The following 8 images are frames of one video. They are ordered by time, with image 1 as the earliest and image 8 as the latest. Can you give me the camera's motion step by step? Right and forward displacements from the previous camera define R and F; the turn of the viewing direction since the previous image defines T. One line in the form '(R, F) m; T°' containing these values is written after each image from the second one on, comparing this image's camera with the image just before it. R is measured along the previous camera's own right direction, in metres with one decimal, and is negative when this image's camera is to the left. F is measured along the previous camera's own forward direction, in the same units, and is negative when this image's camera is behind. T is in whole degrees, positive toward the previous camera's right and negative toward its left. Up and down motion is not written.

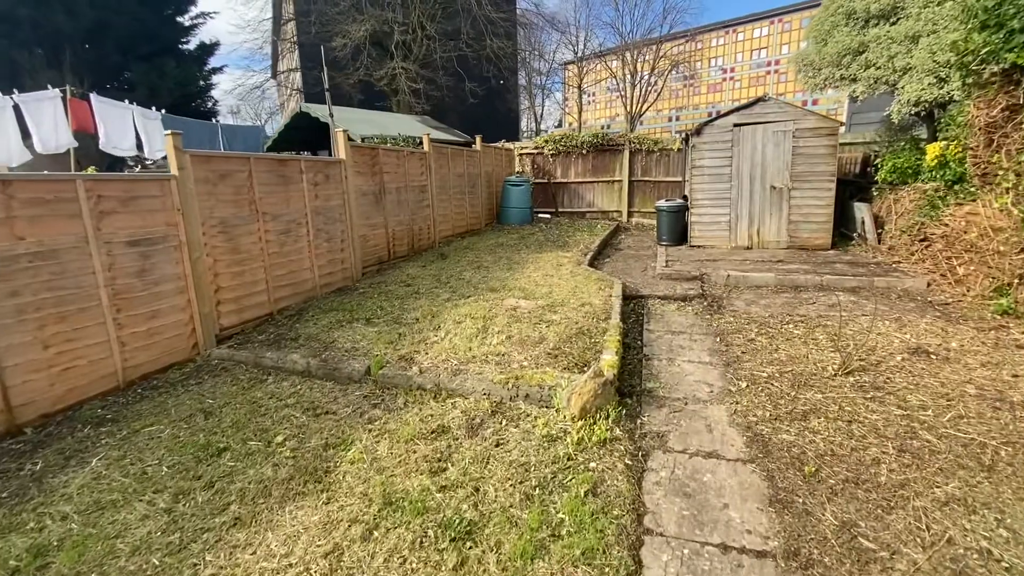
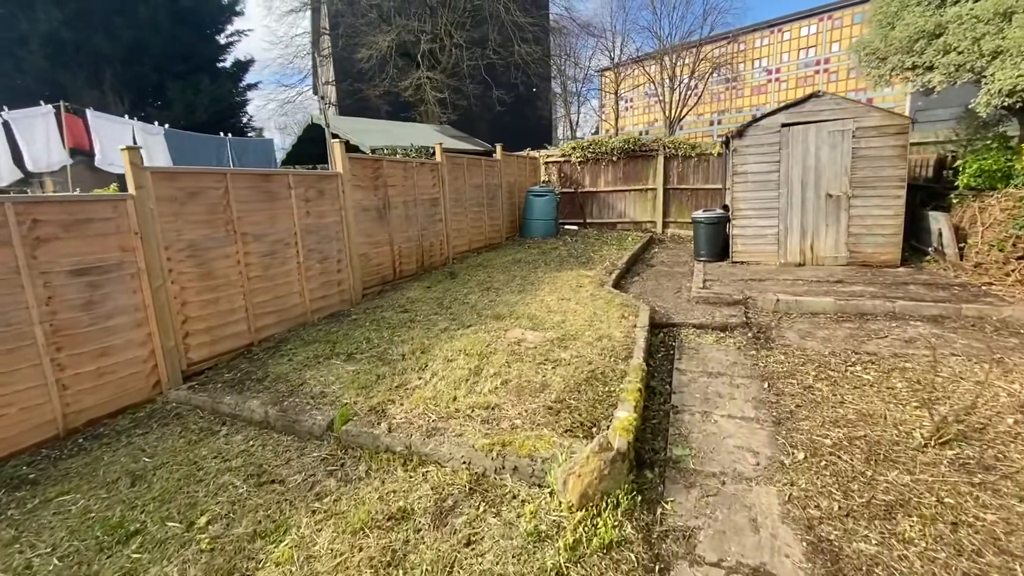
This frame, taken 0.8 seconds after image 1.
(+0.3, +0.7) m; -4°
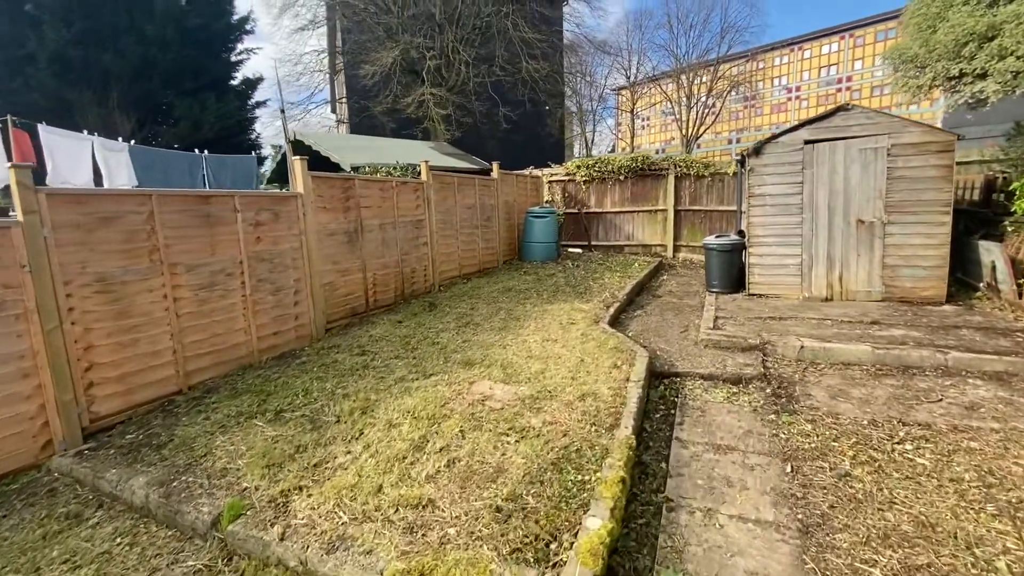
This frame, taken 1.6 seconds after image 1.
(+0.4, +0.7) m; -2°
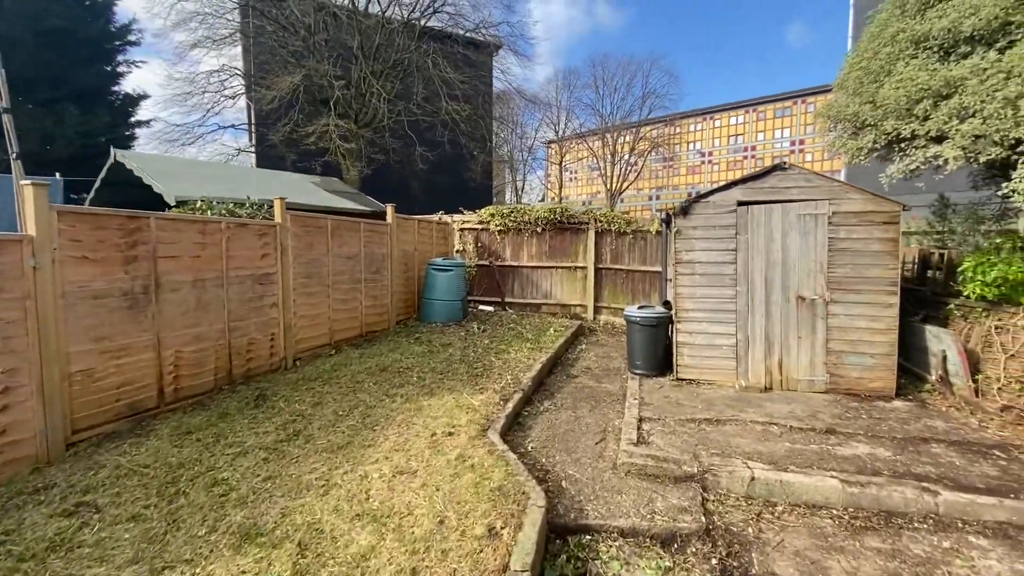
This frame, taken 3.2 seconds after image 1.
(+0.6, +1.4) m; +8°
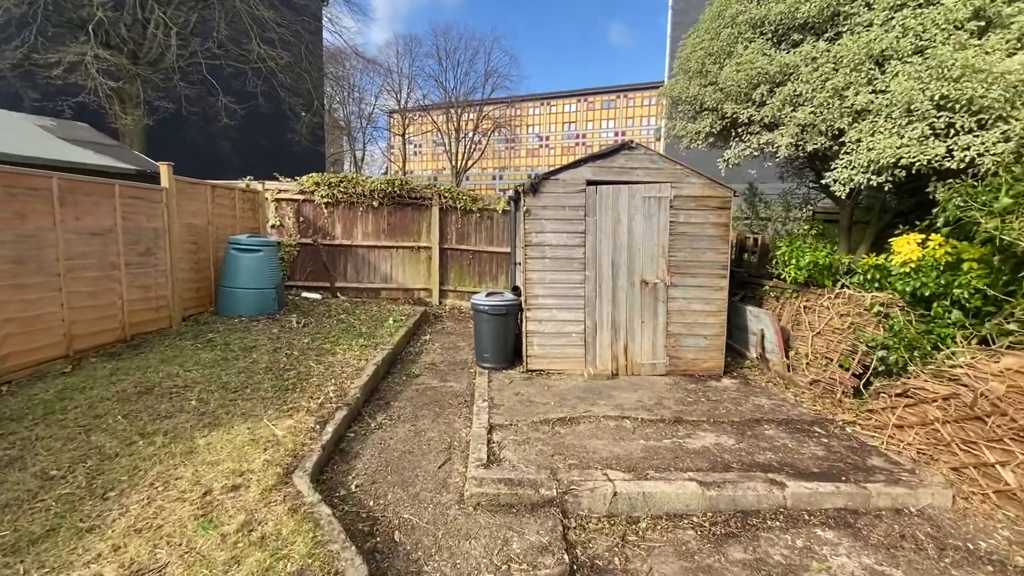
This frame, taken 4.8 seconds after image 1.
(+0.2, +0.8) m; +18°
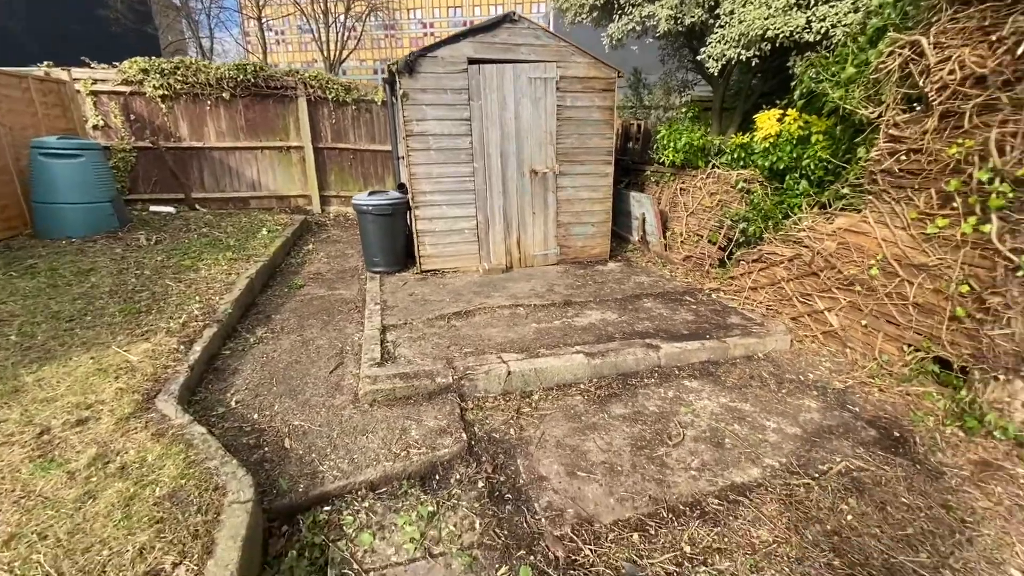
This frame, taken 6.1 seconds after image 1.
(+0.1, +0.1) m; +11°
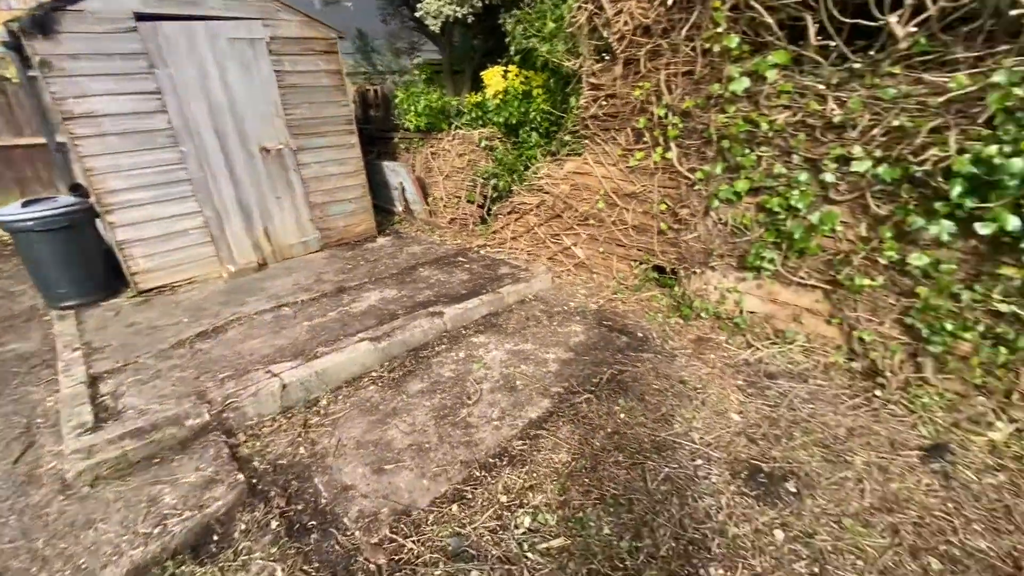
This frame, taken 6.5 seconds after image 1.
(+0.1, +0.1) m; +25°
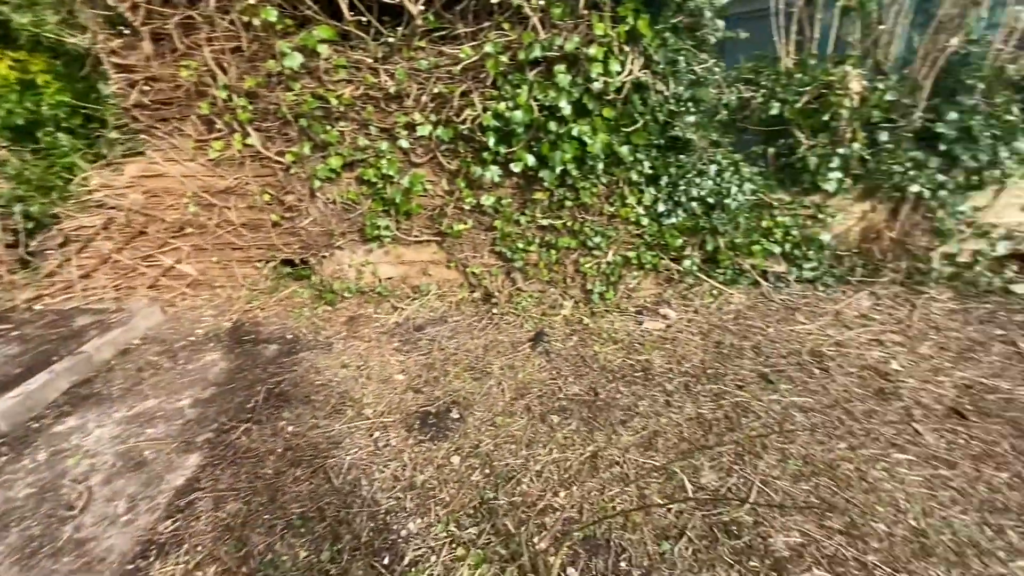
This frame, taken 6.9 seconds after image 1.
(+0.2, 0.0) m; +37°
